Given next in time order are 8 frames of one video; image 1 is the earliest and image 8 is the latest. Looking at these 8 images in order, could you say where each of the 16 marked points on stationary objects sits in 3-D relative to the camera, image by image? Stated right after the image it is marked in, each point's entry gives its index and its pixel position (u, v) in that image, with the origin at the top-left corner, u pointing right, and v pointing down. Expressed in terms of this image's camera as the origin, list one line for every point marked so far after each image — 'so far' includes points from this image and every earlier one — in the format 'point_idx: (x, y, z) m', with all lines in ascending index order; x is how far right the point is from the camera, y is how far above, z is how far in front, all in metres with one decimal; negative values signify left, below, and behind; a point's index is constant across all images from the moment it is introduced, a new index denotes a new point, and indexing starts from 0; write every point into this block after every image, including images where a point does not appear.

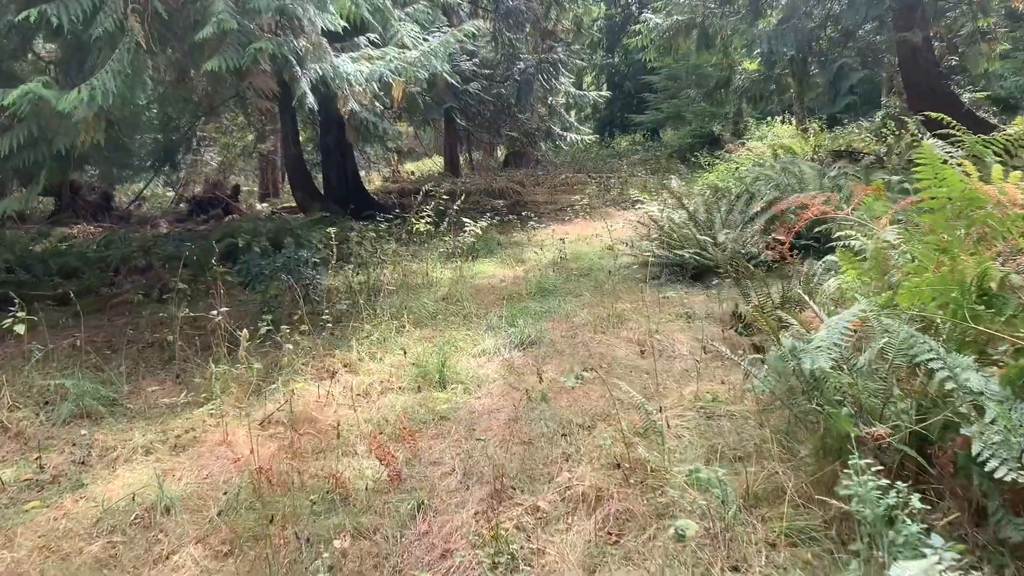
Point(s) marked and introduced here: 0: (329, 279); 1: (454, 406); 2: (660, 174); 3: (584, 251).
0: (-1.3, +0.1, +6.0) m
1: (-0.2, -0.5, +3.4) m
2: (+2.7, +2.1, +15.9) m
3: (+0.6, +0.3, +7.7) m
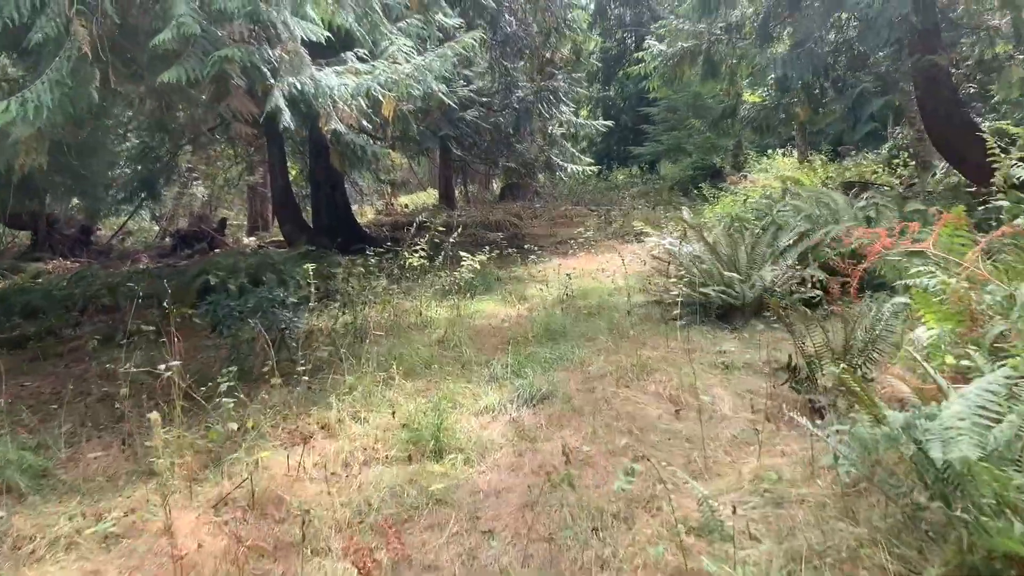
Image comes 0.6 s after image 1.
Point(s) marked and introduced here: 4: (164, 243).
0: (-1.3, -0.2, +5.4) m
1: (-0.2, -0.6, +2.7) m
2: (+2.7, +1.4, +15.4) m
3: (+0.6, 0.0, +7.0) m
4: (-5.8, +0.8, +14.6) m
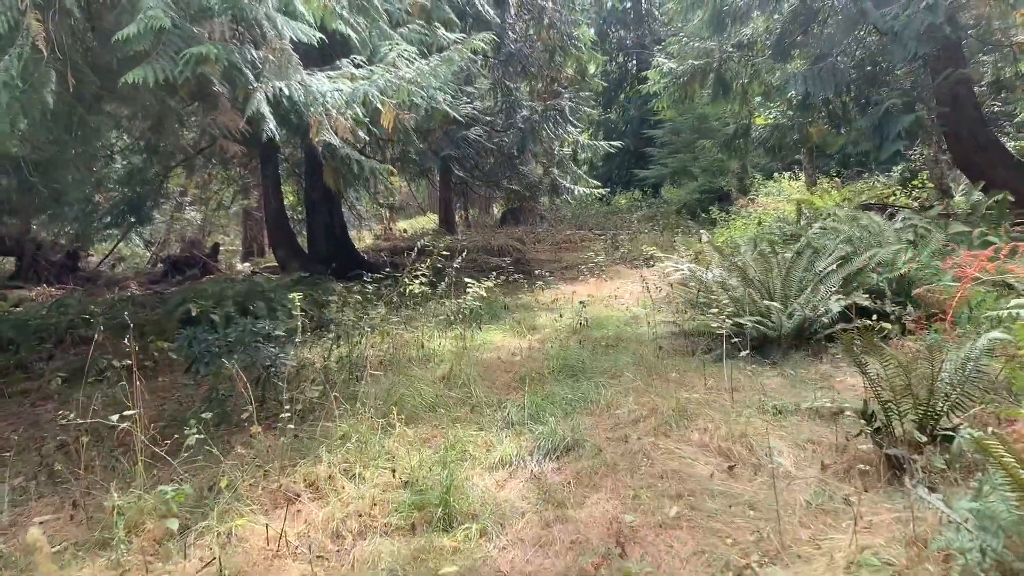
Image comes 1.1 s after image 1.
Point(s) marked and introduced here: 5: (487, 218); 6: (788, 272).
0: (-1.2, -0.4, +4.9) m
1: (-0.1, -0.7, +2.2) m
2: (+2.7, +1.0, +14.9) m
3: (+0.7, -0.2, +6.5) m
4: (-5.8, +0.3, +14.1) m
5: (-0.5, +1.4, +17.4) m
6: (+1.6, +0.1, +5.1) m
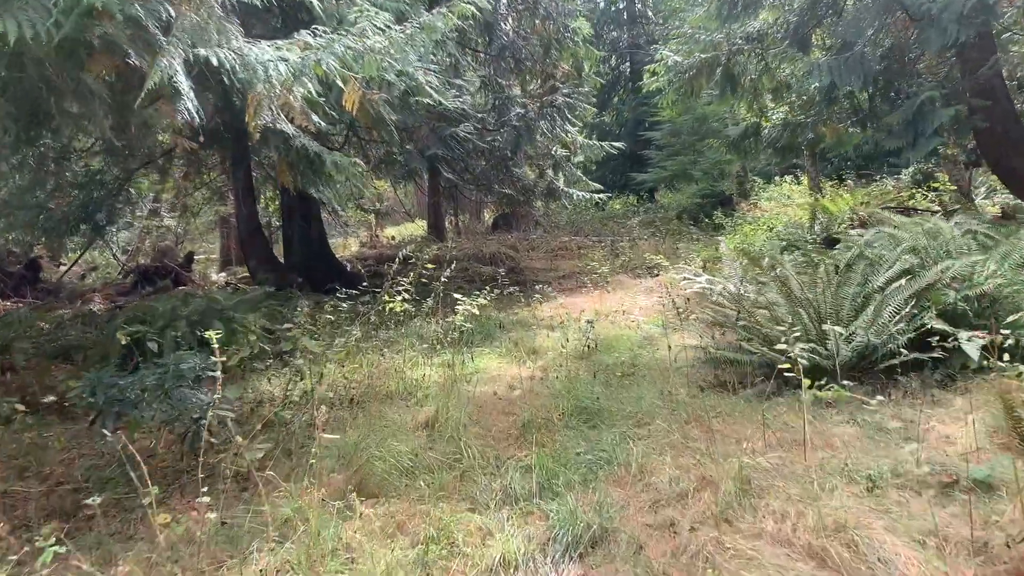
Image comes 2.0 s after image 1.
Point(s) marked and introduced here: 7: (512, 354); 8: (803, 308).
0: (-1.2, -0.5, +4.0) m
1: (-0.1, -0.8, +1.4) m
2: (+2.6, +0.8, +14.1) m
3: (+0.7, -0.3, +5.7) m
4: (-5.9, +0.1, +13.2) m
5: (-0.7, +1.2, +16.6) m
6: (+1.6, 0.0, +4.3) m
7: (0.0, -0.4, +5.3) m
8: (+1.4, -0.1, +4.2) m
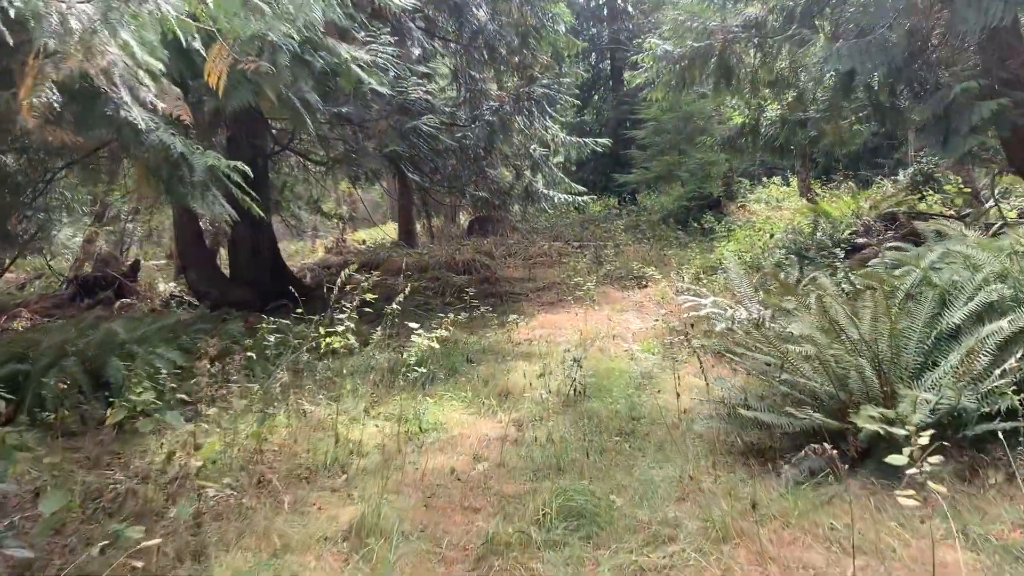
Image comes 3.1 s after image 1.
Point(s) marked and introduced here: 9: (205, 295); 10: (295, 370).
0: (-1.3, -0.6, +3.0) m
1: (-0.2, -0.9, +0.3) m
2: (+2.2, +0.7, +13.1) m
3: (+0.5, -0.5, +4.7) m
4: (-6.3, 0.0, +12.1) m
5: (-1.1, +1.0, +15.5) m
6: (+1.5, -0.1, +3.3) m
7: (-0.2, -0.5, +4.3) m
8: (+1.3, -0.2, +3.2) m
9: (-3.0, 0.0, +8.5) m
10: (-1.1, -0.4, +4.4) m
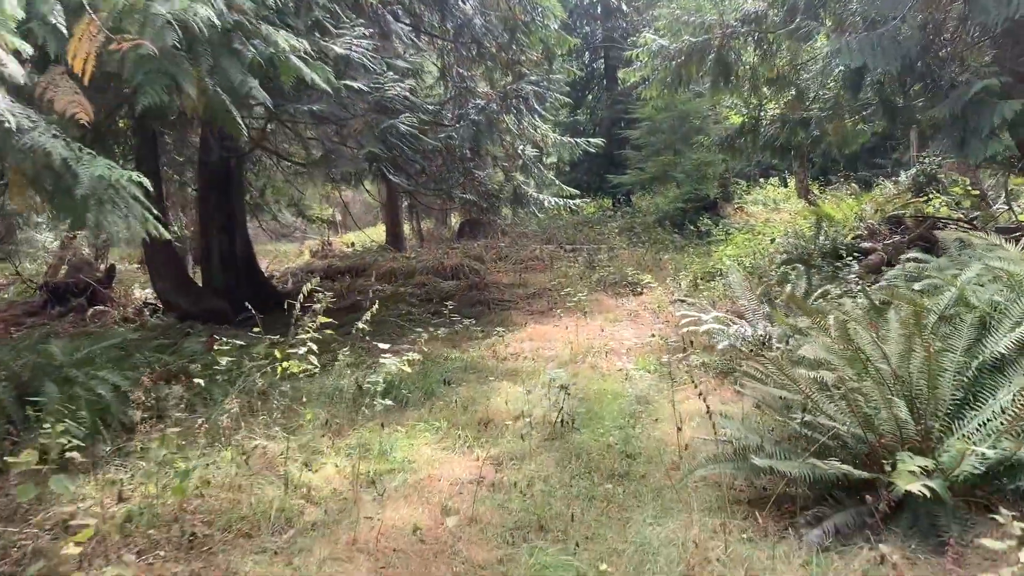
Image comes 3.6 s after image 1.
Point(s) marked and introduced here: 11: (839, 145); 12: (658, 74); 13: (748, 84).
0: (-1.4, -0.7, +2.5) m
1: (-0.2, -1.0, -0.1) m
2: (+2.1, +0.6, +12.7) m
3: (+0.4, -0.6, +4.2) m
4: (-6.4, -0.1, +11.6) m
5: (-1.3, +0.9, +15.1) m
6: (+1.4, -0.2, +2.8) m
7: (-0.2, -0.6, +3.8) m
8: (+1.2, -0.3, +2.7) m
9: (-3.1, -0.1, +8.0) m
10: (-1.2, -0.5, +4.0) m
11: (+3.8, +1.7, +10.1) m
12: (+1.6, +2.4, +9.7) m
13: (+2.6, +2.2, +9.6) m
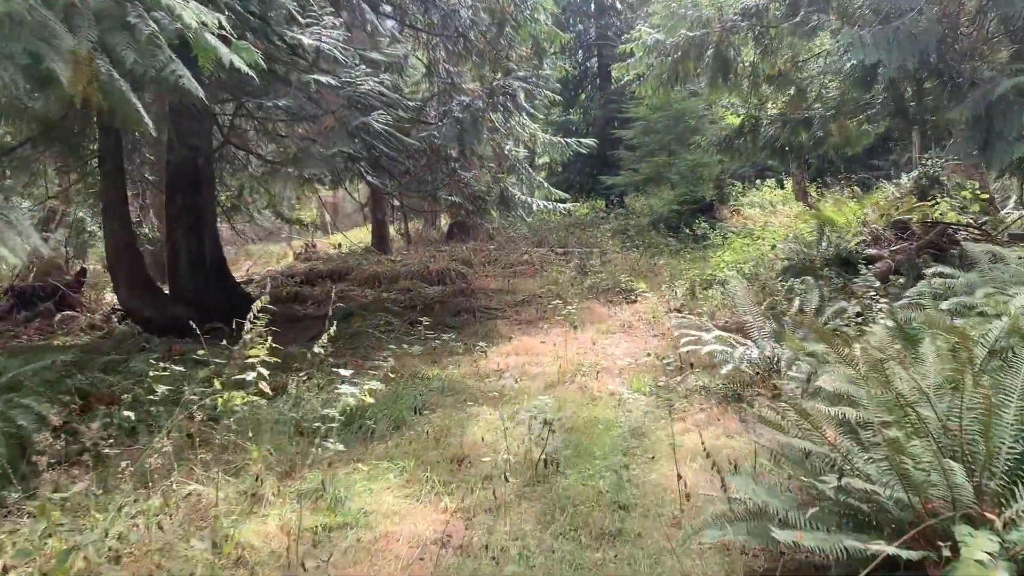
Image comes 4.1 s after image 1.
0: (-1.5, -0.8, +2.0) m
1: (-0.3, -1.1, -0.6) m
2: (+1.9, +0.5, +12.2) m
3: (+0.3, -0.6, +3.8) m
4: (-6.5, -0.2, +11.0) m
5: (-1.4, +0.9, +14.6) m
6: (+1.3, -0.3, +2.3) m
7: (-0.3, -0.7, +3.3) m
8: (+1.1, -0.4, +2.3) m
9: (-3.2, -0.2, +7.5) m
10: (-1.3, -0.6, +3.5) m
11: (+3.7, +1.6, +9.7) m
12: (+1.5, +2.3, +9.2) m
13: (+2.5, +2.2, +9.1) m
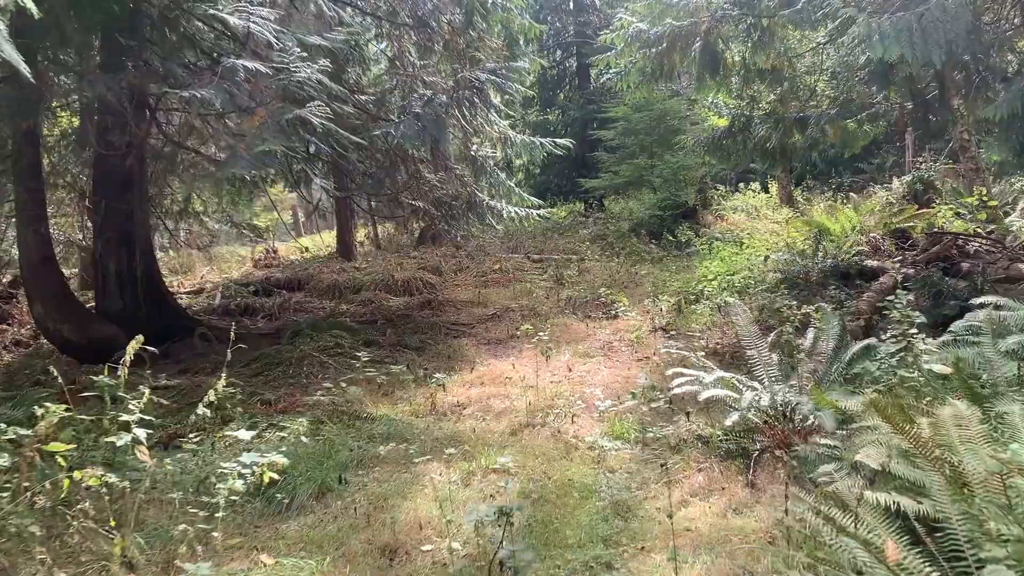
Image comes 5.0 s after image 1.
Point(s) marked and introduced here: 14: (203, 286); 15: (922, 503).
0: (-1.6, -0.9, +1.2) m
1: (-0.3, -1.2, -1.4) m
2: (+1.5, +0.4, +11.5) m
3: (+0.2, -0.8, +3.0) m
4: (-6.9, -0.3, +10.1) m
5: (-1.9, +0.7, +13.7) m
6: (+1.2, -0.4, +1.6) m
7: (-0.5, -0.8, +2.5) m
8: (+1.0, -0.5, +1.5) m
9: (-3.5, -0.3, +6.6) m
10: (-1.4, -0.7, +2.6) m
11: (+3.4, +1.4, +8.9) m
12: (+1.2, +2.2, +8.4) m
13: (+2.2, +2.0, +8.4) m
14: (-4.1, 0.0, +11.6) m
15: (+0.9, -0.4, +1.9) m
